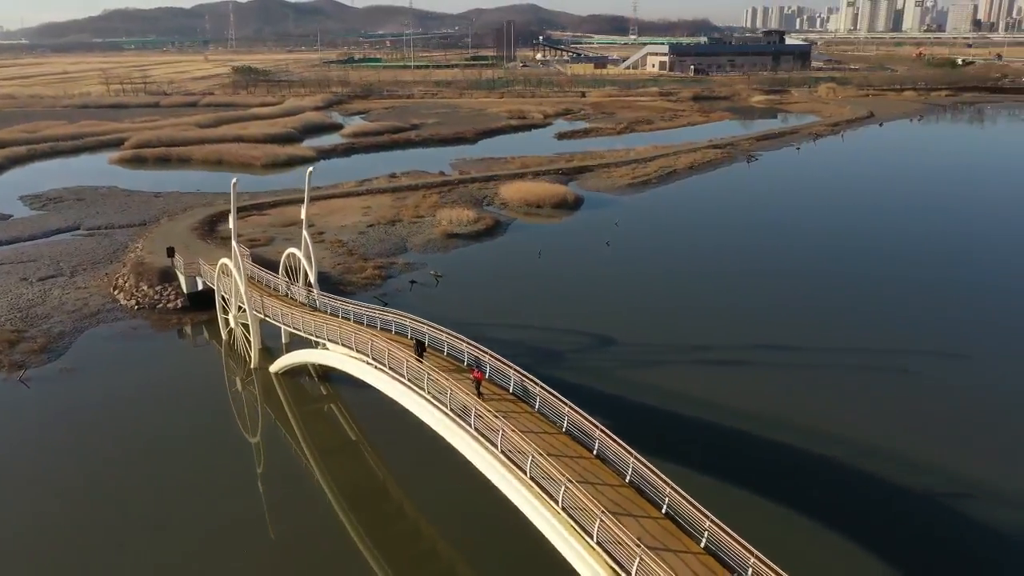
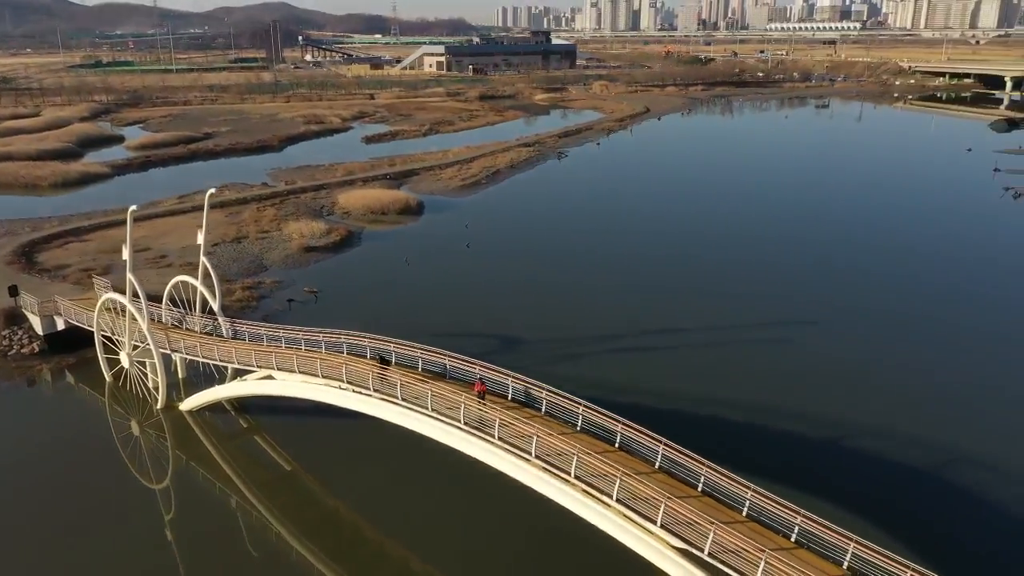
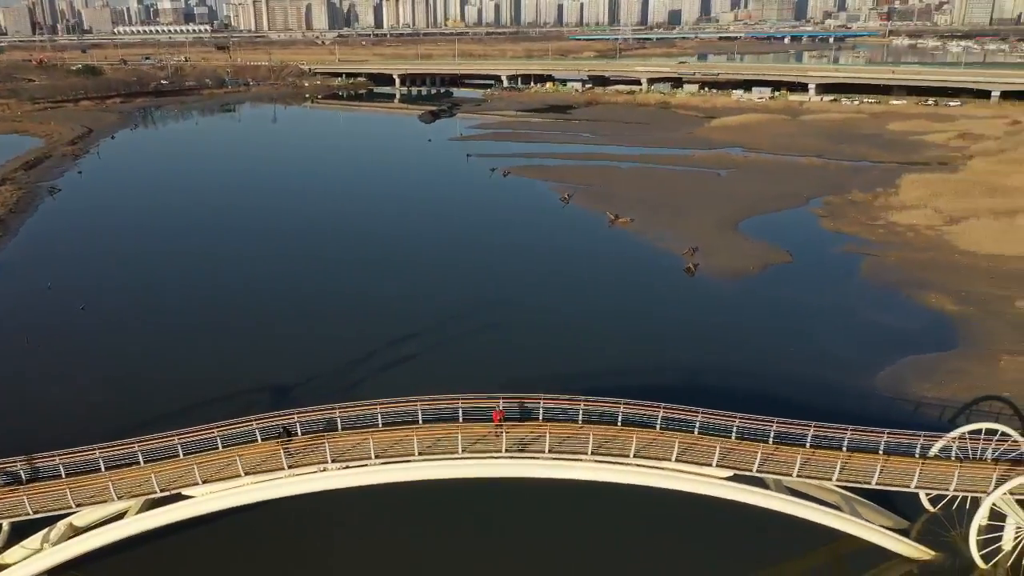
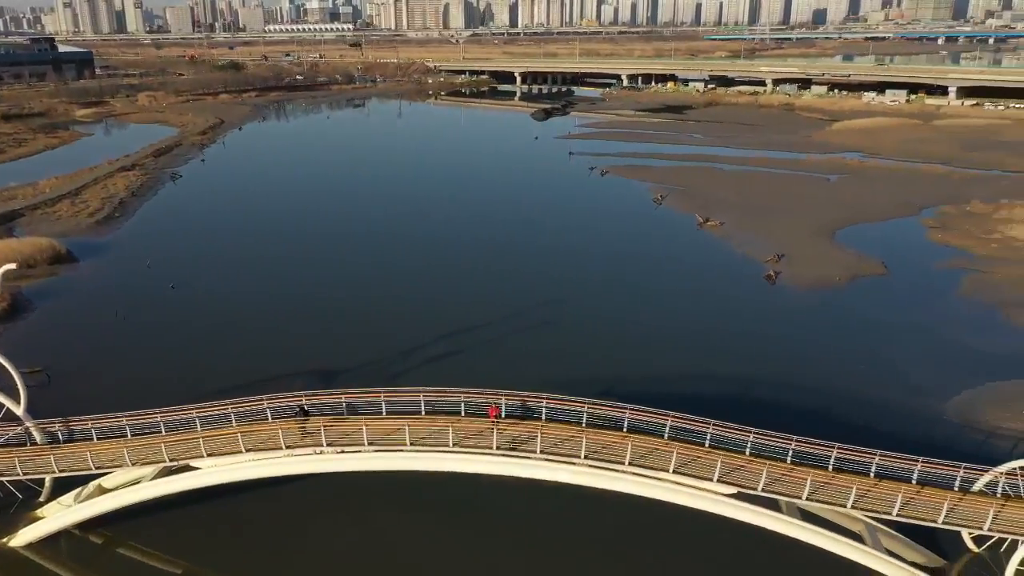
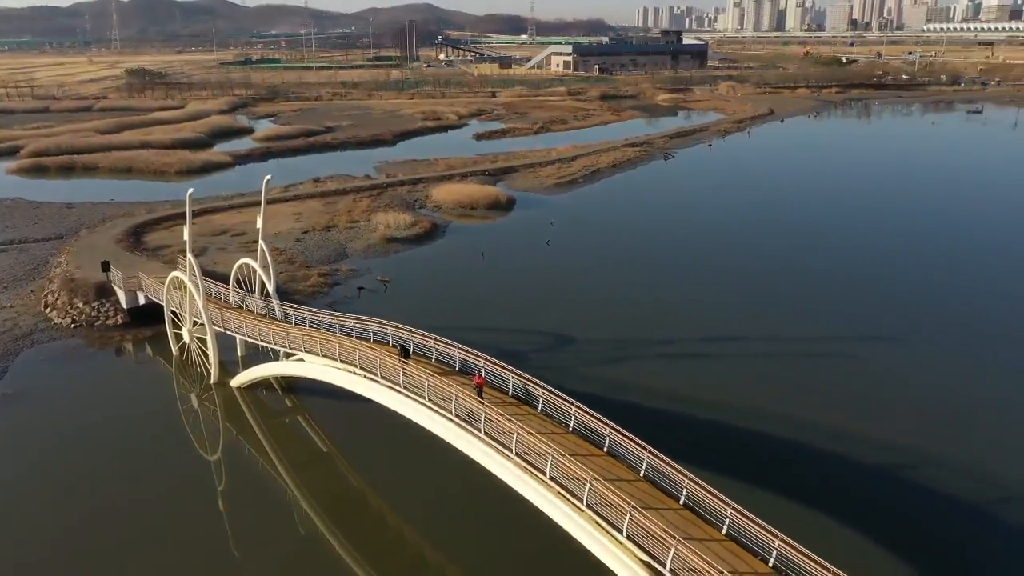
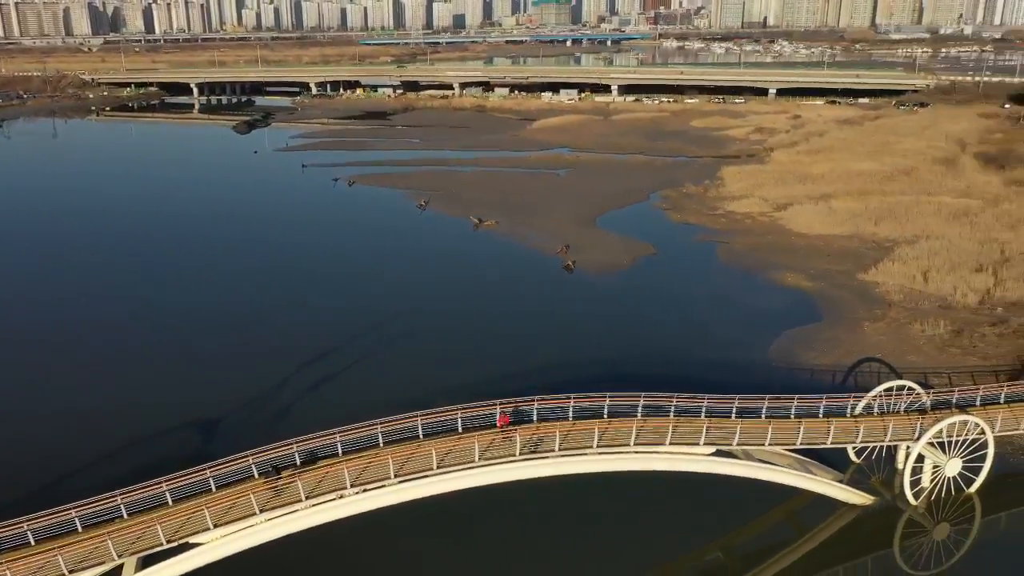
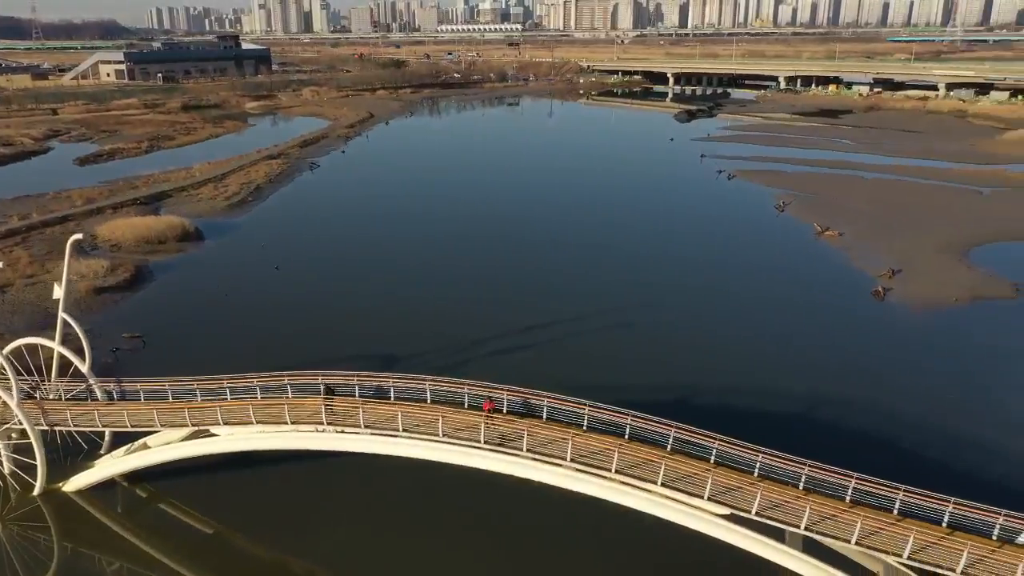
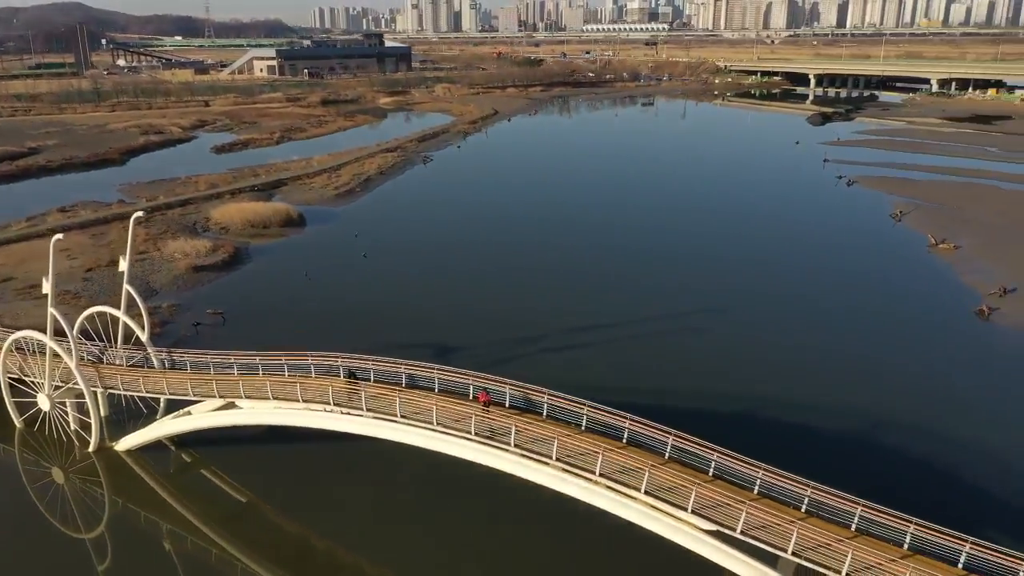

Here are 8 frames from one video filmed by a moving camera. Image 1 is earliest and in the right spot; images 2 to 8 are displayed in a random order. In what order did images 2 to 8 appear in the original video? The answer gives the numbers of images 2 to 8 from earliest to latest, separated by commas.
5, 2, 8, 7, 4, 3, 6
